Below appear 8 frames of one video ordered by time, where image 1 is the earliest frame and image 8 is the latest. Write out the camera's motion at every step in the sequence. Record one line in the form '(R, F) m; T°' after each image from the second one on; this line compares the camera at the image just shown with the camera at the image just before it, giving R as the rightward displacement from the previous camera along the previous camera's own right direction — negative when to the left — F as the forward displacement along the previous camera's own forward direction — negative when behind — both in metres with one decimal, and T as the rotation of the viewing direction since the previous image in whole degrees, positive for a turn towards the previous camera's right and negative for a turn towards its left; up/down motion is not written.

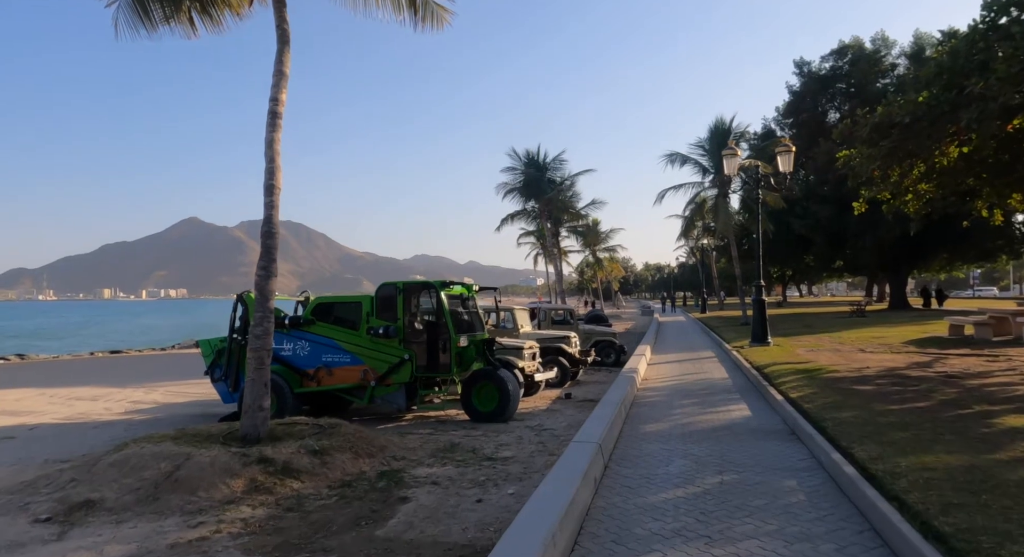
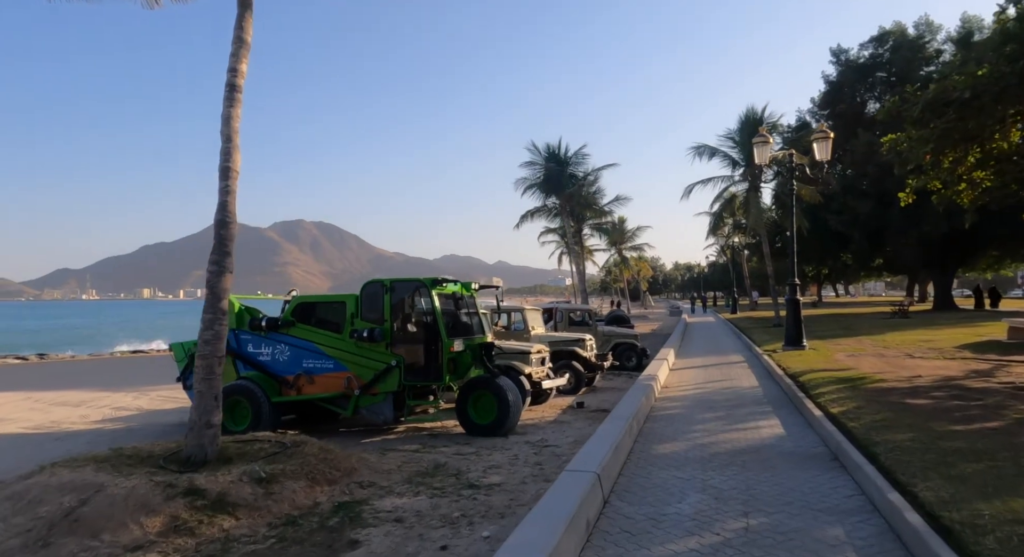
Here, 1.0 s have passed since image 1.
(+0.4, +1.2) m; -3°
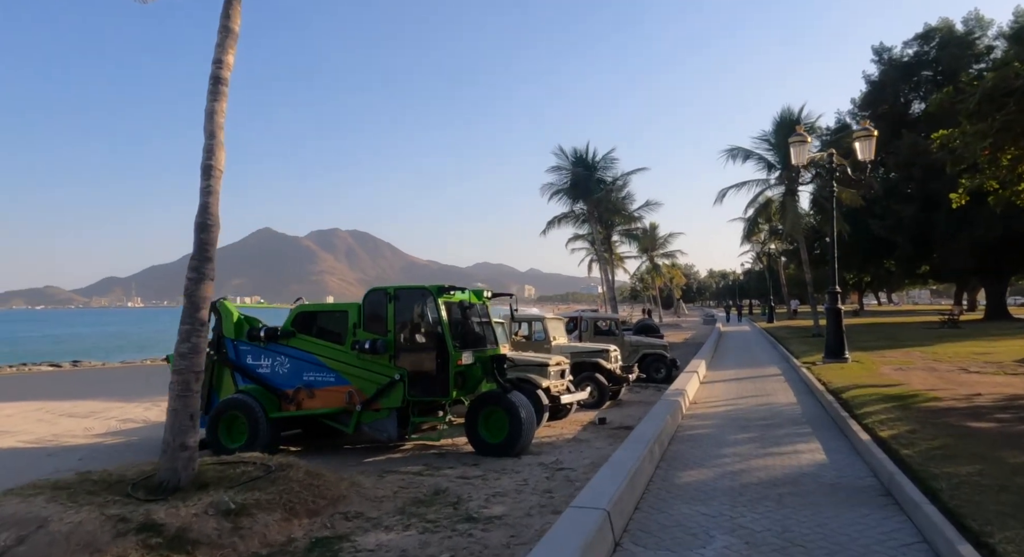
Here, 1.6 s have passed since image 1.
(+0.3, +0.7) m; -3°
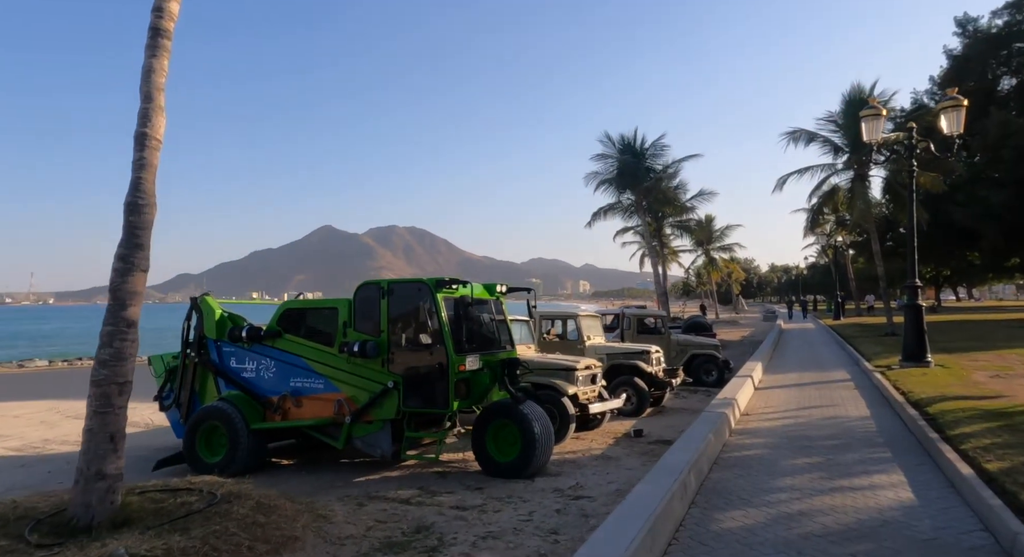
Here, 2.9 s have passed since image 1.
(+0.5, +1.3) m; -5°
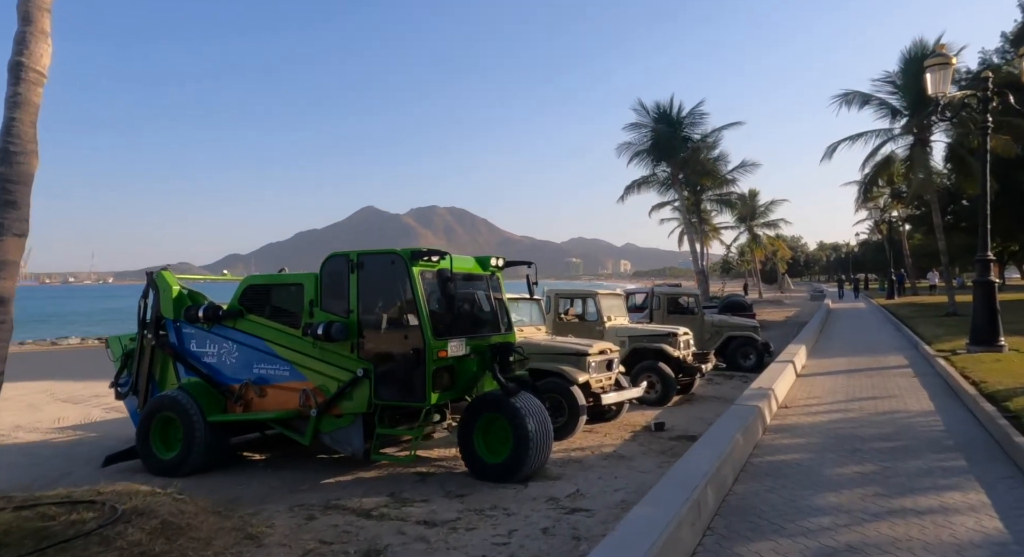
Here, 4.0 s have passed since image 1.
(+0.5, +1.2) m; -4°
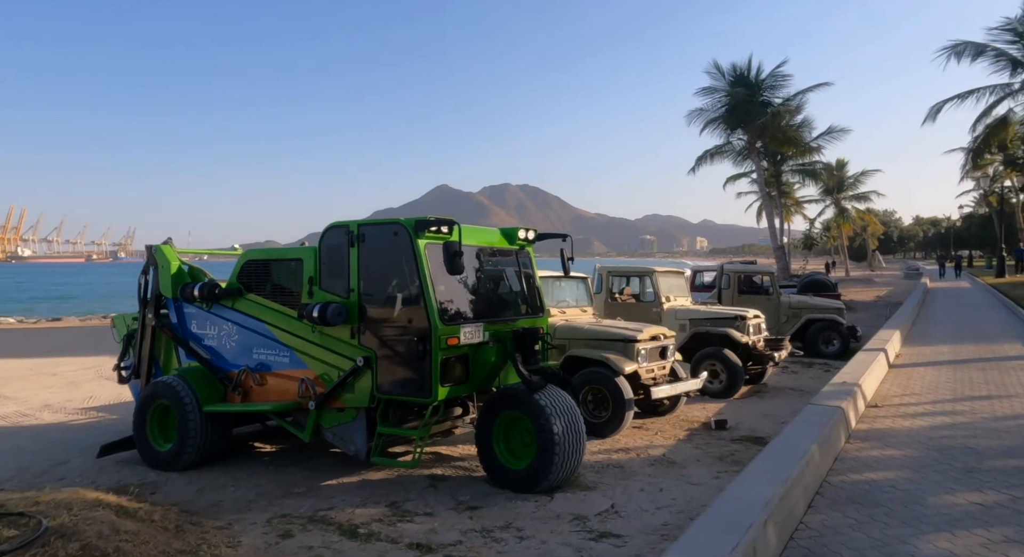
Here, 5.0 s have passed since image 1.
(+0.4, +1.1) m; -7°
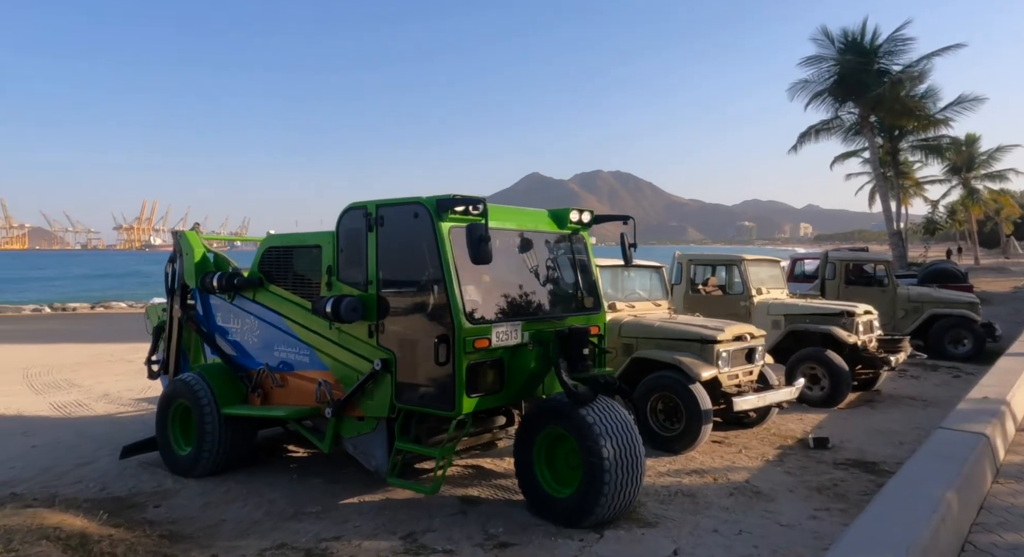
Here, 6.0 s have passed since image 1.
(+0.4, +1.0) m; -8°
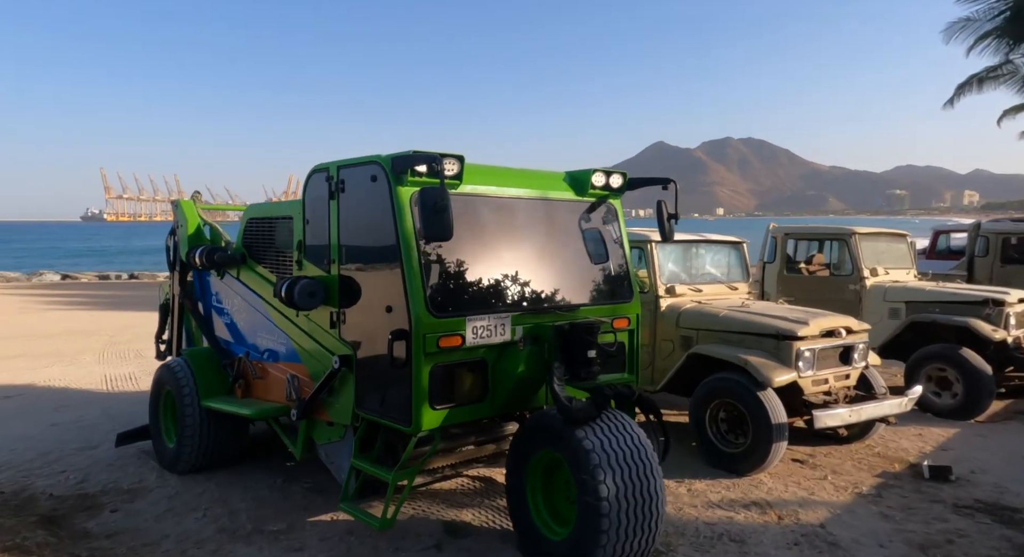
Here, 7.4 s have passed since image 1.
(+0.8, +1.1) m; -11°
